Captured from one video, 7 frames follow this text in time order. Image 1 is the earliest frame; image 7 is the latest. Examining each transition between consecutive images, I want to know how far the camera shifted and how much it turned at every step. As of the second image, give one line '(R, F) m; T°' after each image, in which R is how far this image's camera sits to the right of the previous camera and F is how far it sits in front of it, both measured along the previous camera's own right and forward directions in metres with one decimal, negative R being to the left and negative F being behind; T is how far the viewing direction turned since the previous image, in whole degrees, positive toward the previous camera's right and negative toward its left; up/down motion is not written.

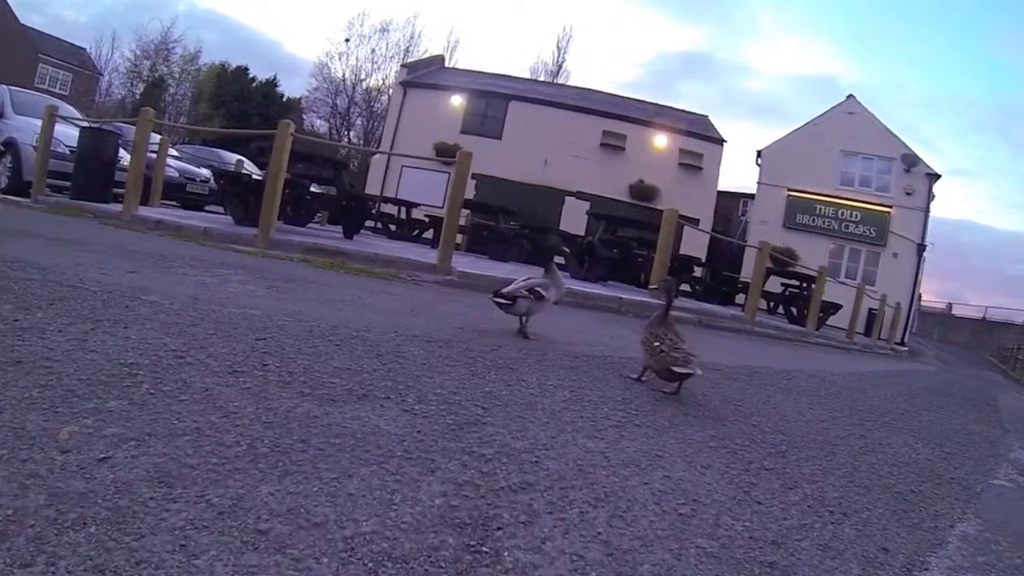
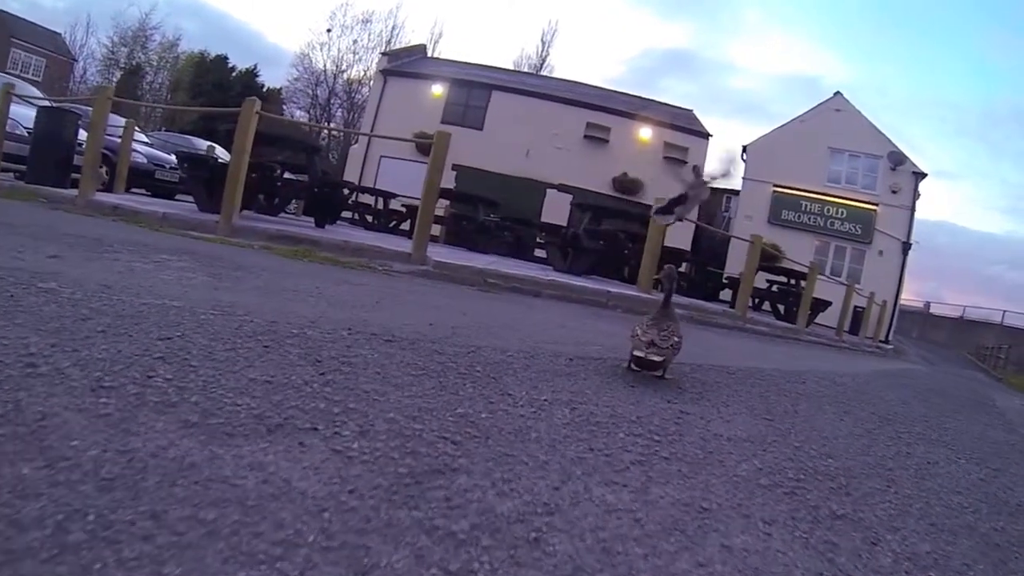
(0.0, +0.6) m; +1°
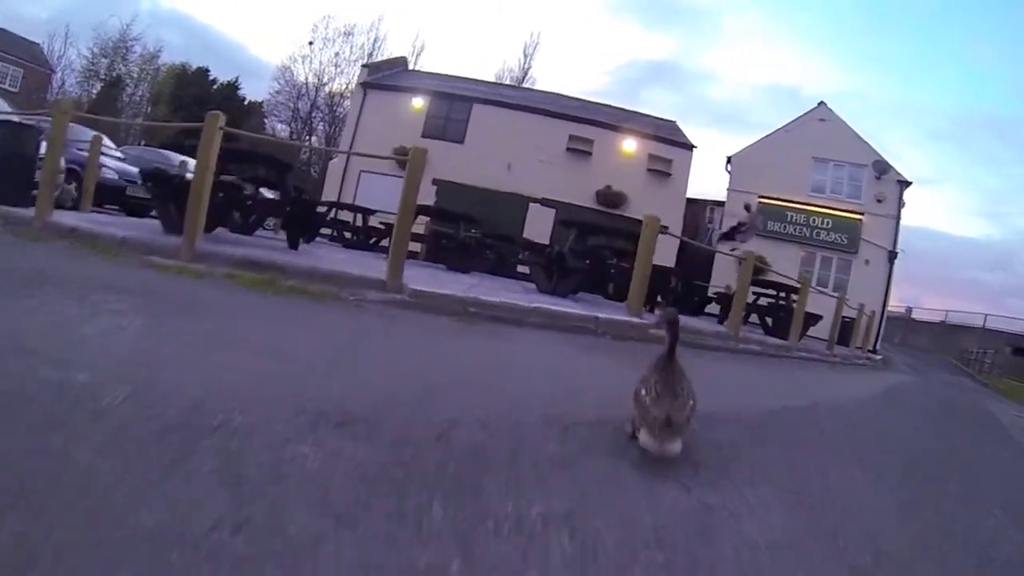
(0.0, +0.4) m; +1°
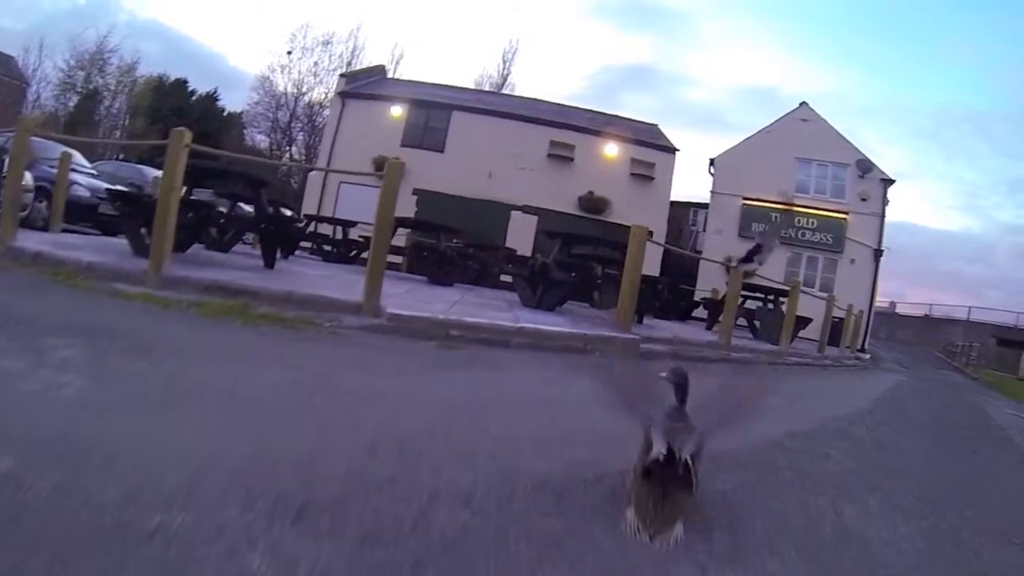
(0.0, +0.3) m; +1°
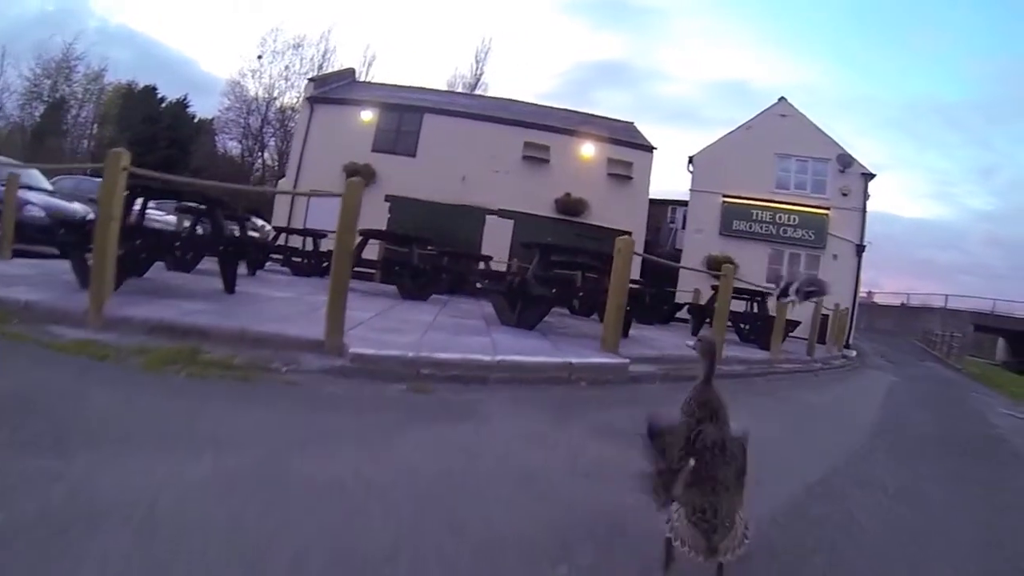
(0.0, +0.6) m; +2°
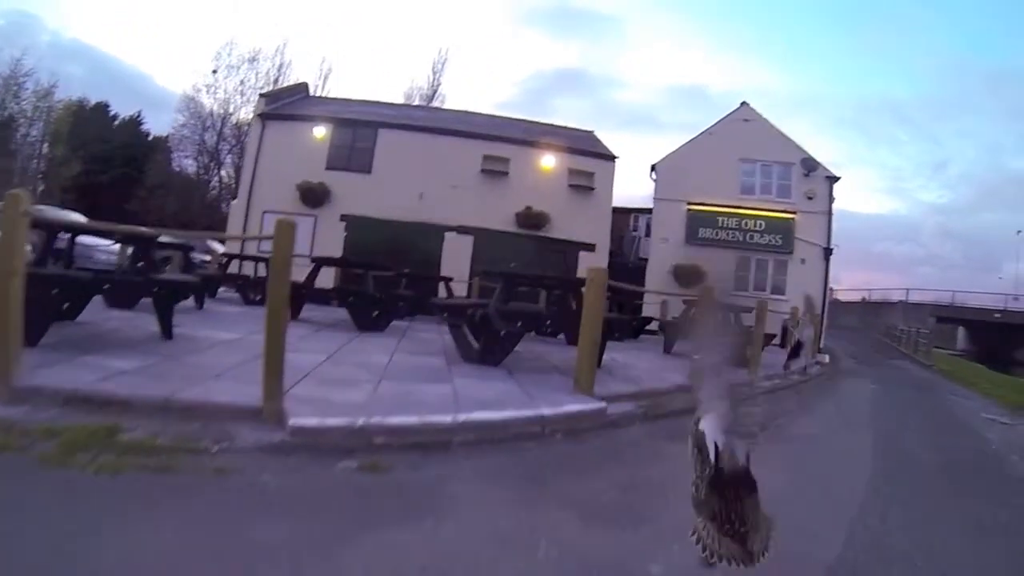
(0.0, +0.7) m; +3°
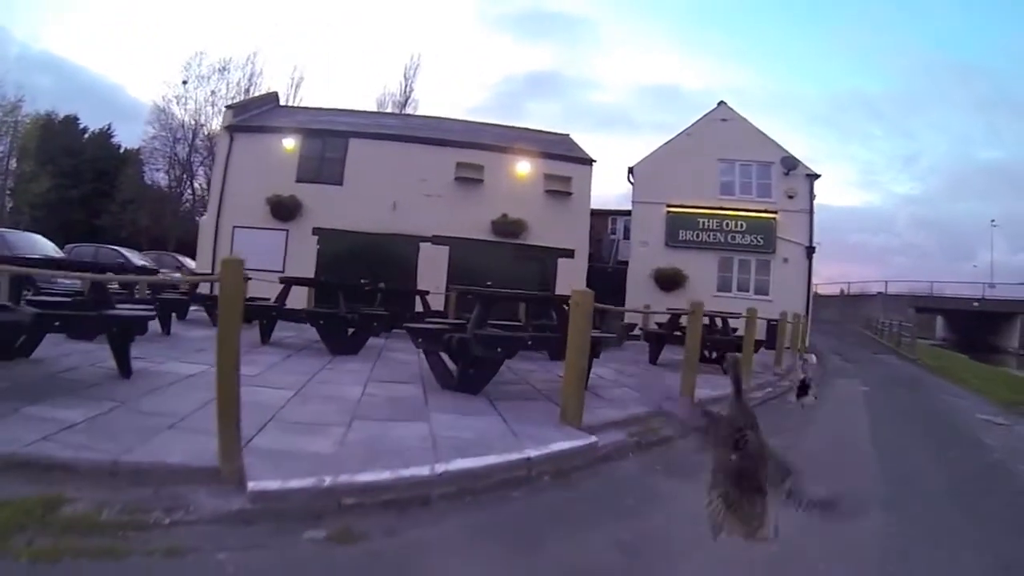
(0.0, +0.5) m; +1°
